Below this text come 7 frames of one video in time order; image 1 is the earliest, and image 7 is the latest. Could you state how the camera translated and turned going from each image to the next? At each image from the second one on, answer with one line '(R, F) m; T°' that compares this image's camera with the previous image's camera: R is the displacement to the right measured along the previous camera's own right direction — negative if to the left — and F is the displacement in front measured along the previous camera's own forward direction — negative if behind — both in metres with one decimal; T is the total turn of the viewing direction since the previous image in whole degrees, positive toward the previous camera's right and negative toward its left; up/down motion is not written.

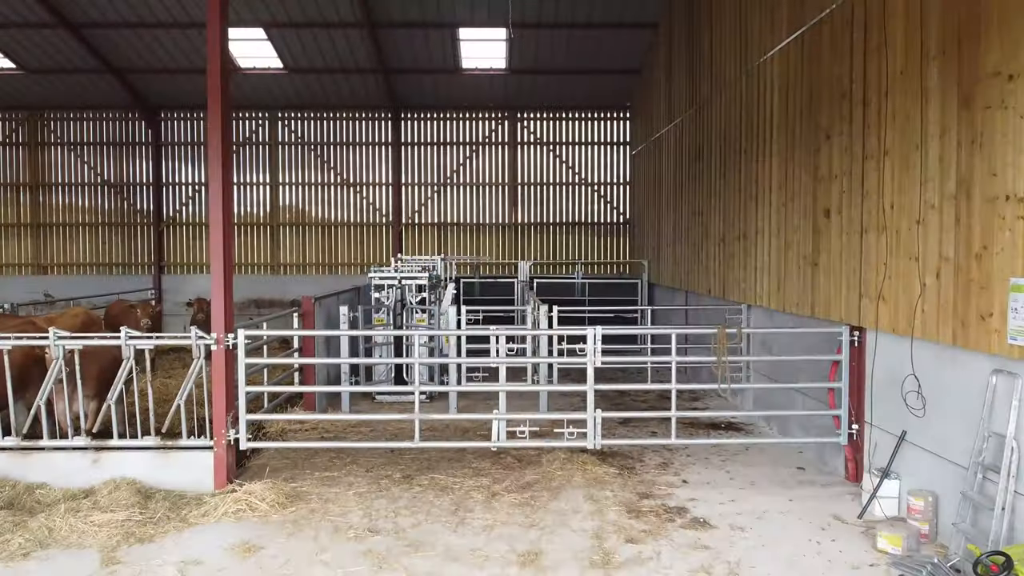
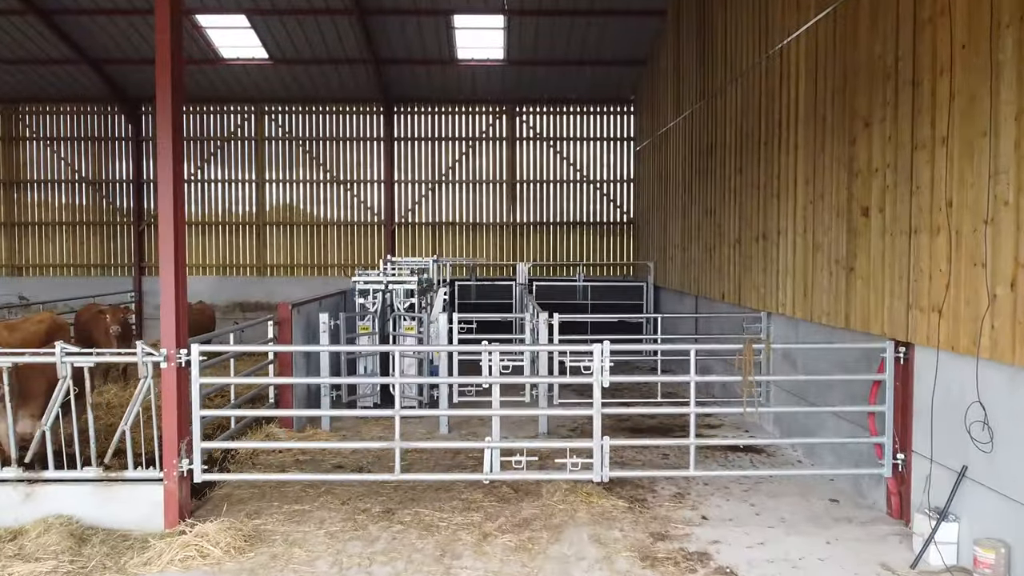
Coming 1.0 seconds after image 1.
(0.0, +0.7) m; 0°
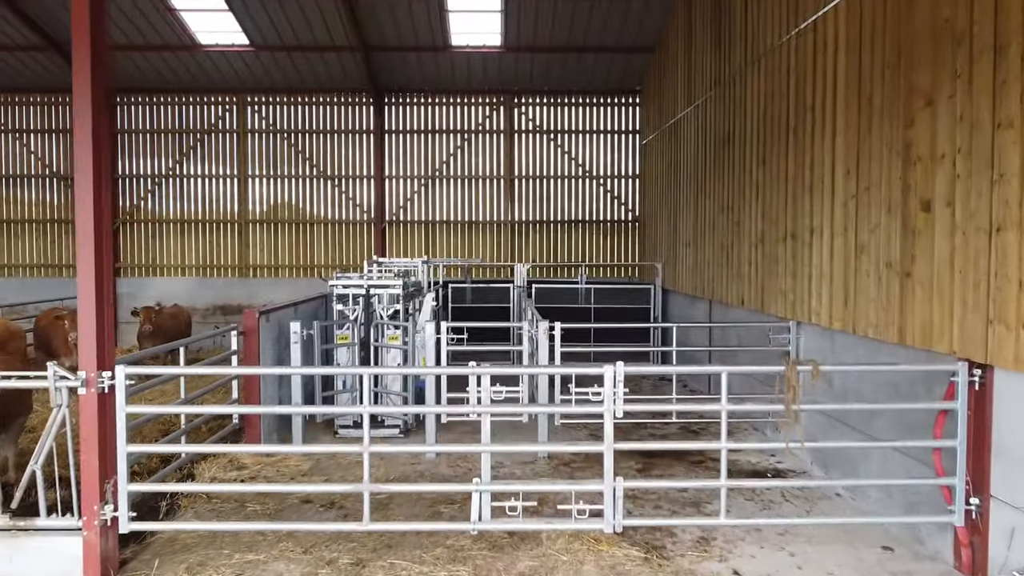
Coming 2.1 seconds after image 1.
(+0.1, +0.8) m; 0°
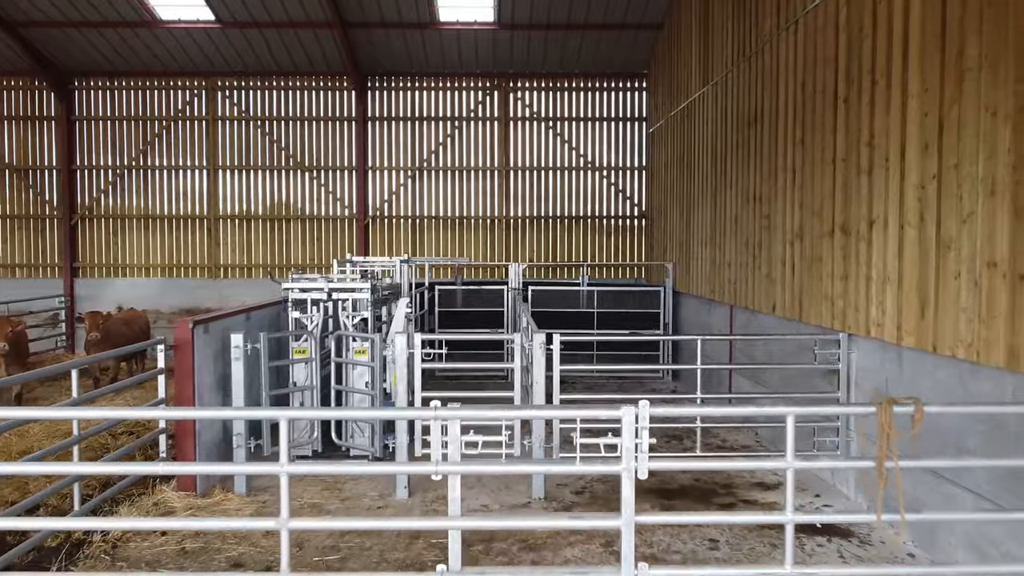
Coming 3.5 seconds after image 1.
(+0.1, +1.1) m; 0°
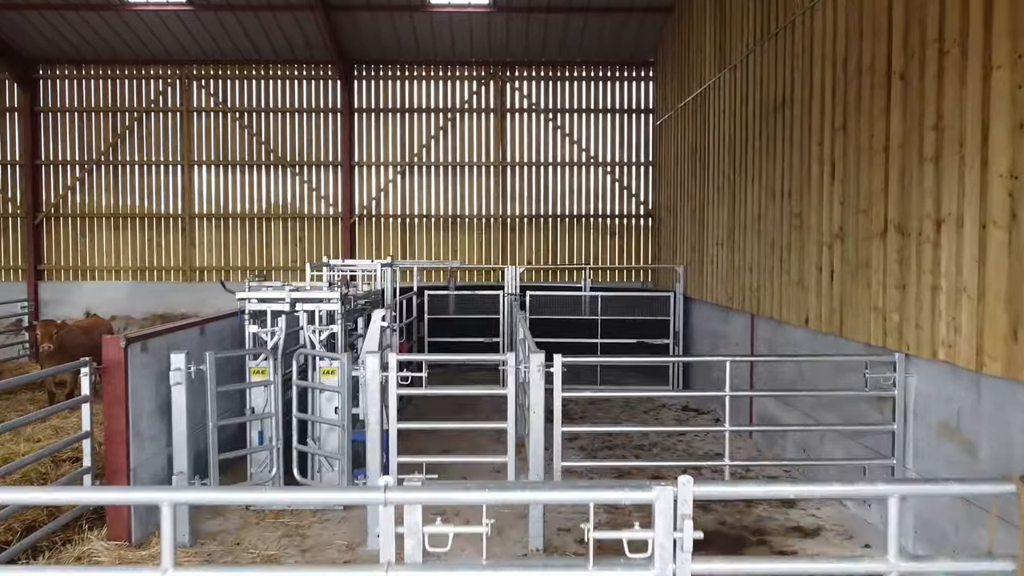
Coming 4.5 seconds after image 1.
(+0.1, +0.8) m; 0°
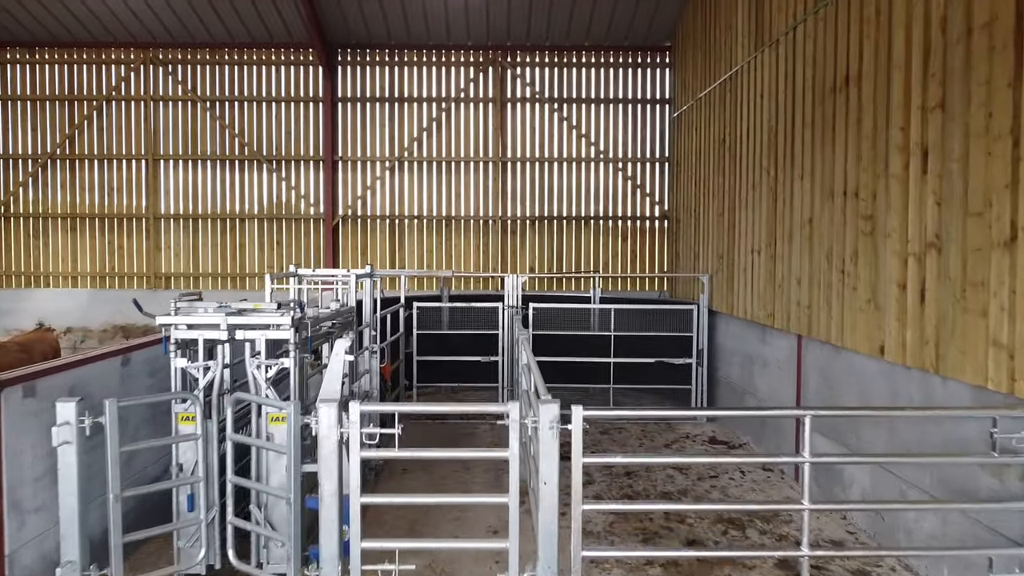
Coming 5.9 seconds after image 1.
(0.0, +1.1) m; 0°
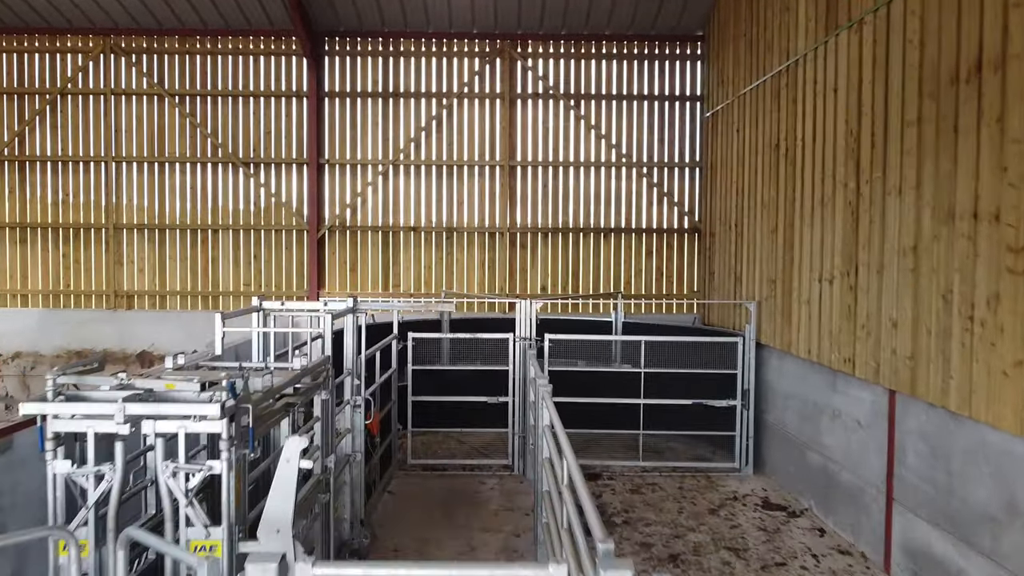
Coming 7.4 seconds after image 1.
(-0.2, +1.1) m; 0°
